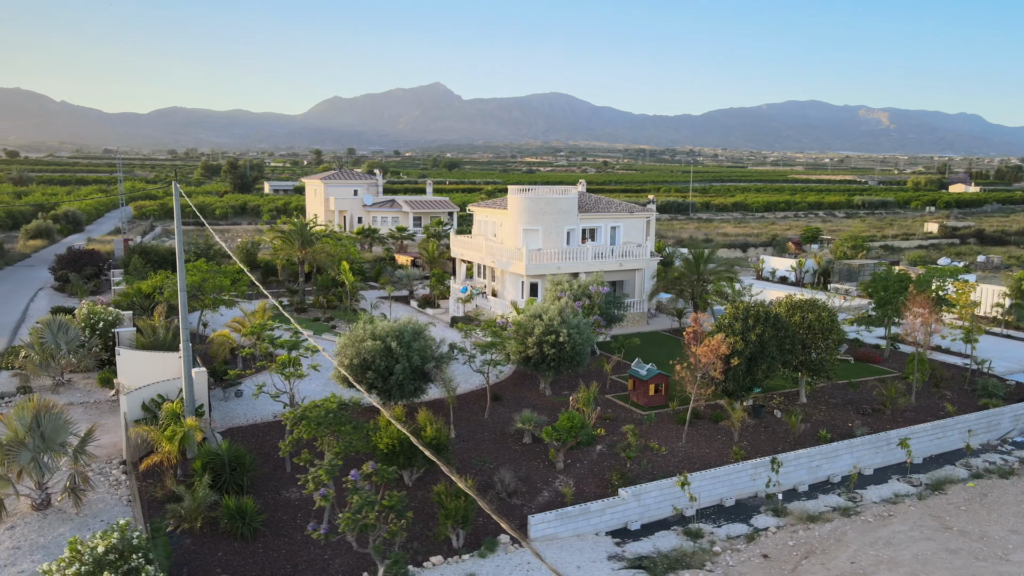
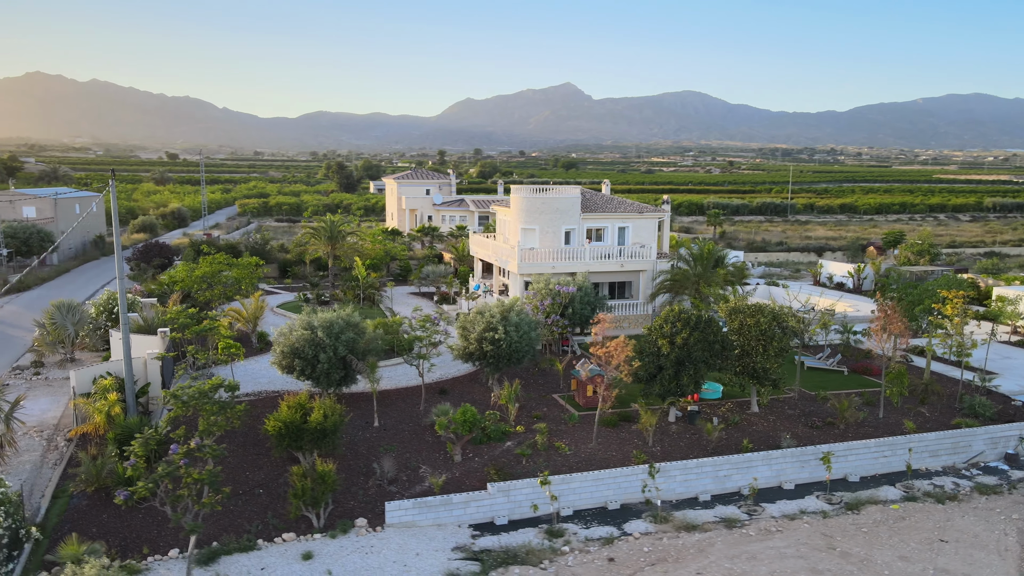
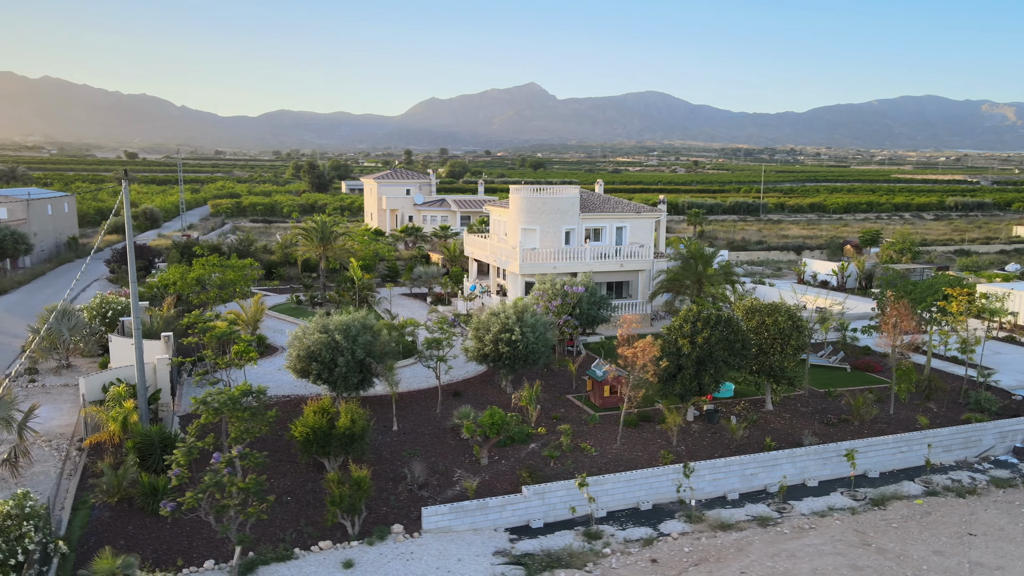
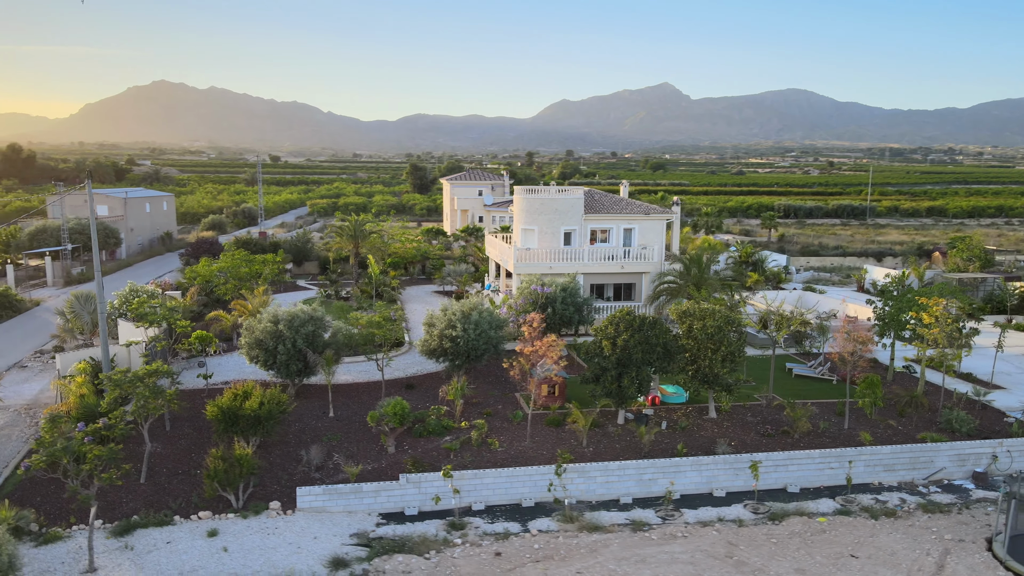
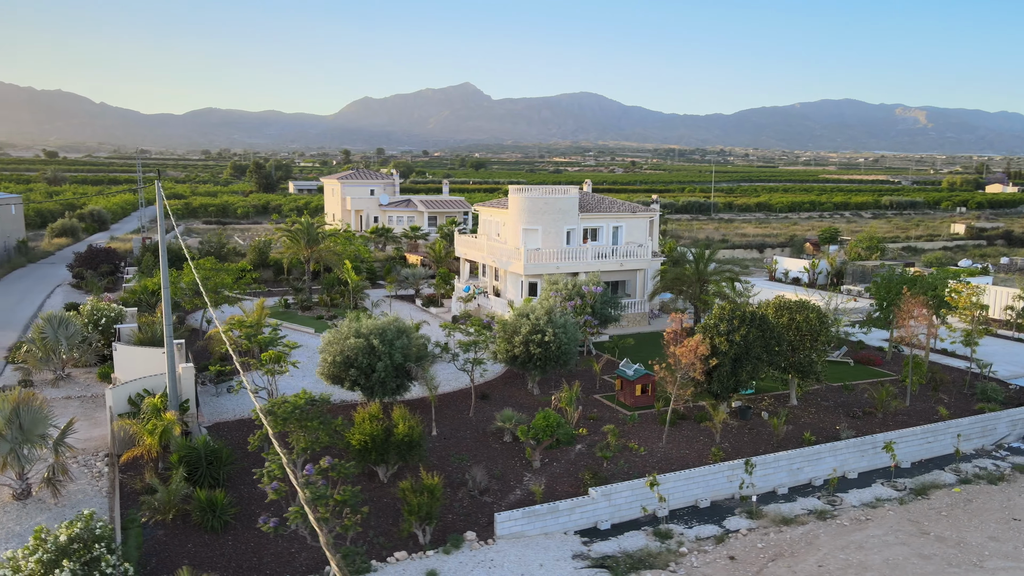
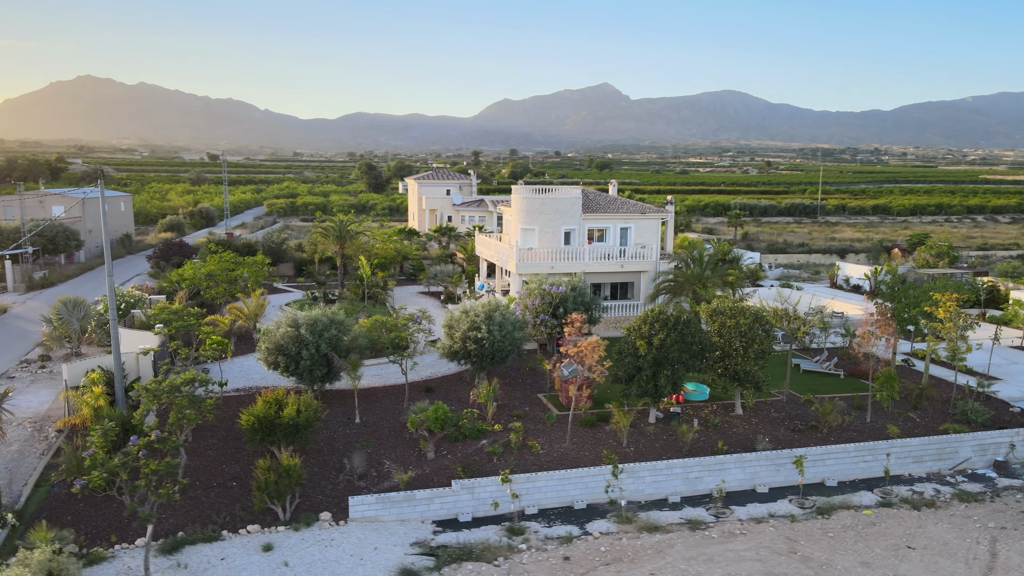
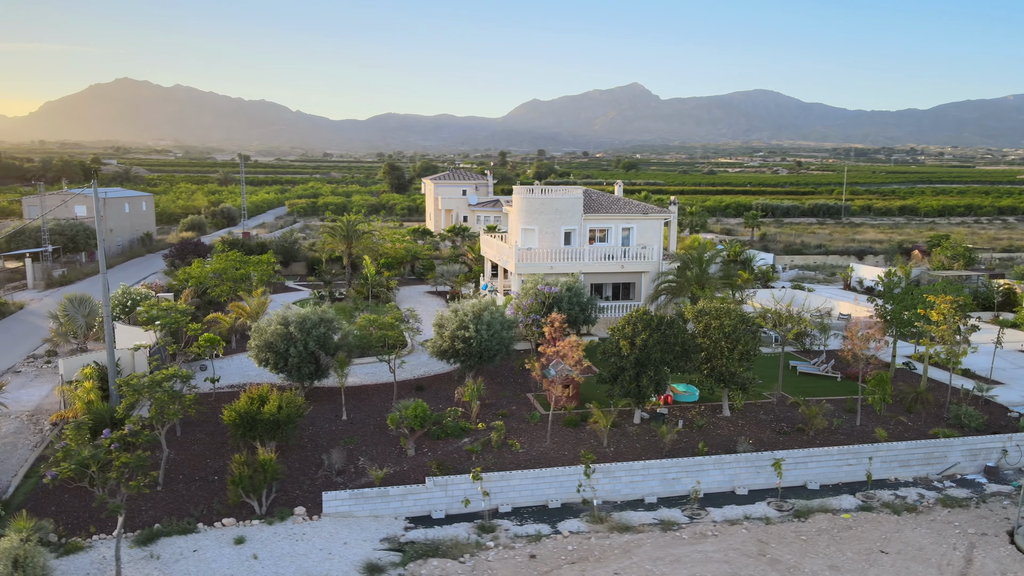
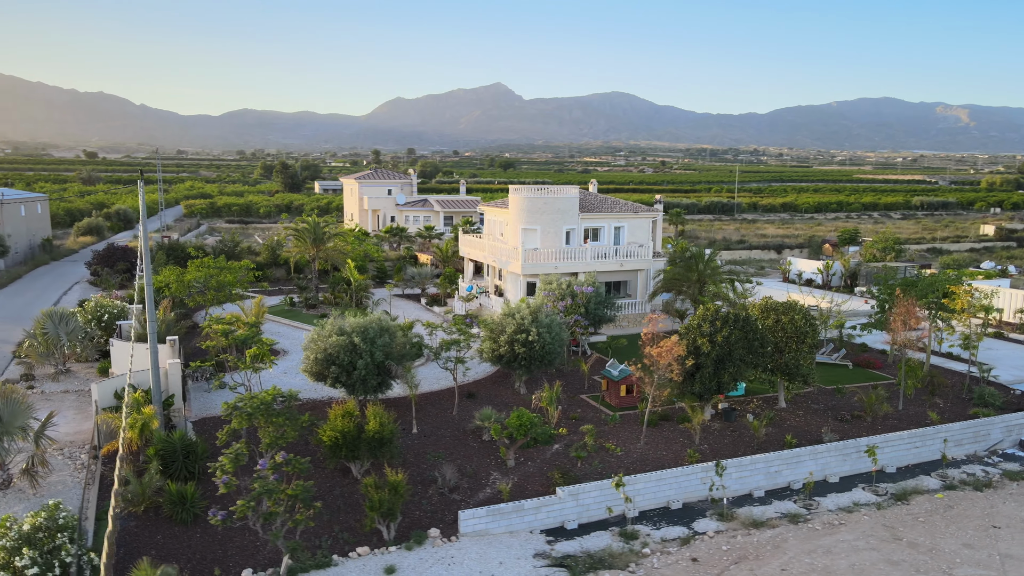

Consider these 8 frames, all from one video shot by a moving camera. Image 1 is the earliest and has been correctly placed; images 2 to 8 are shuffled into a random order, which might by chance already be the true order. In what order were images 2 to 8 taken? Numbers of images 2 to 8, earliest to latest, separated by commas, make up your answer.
5, 8, 3, 2, 6, 7, 4
